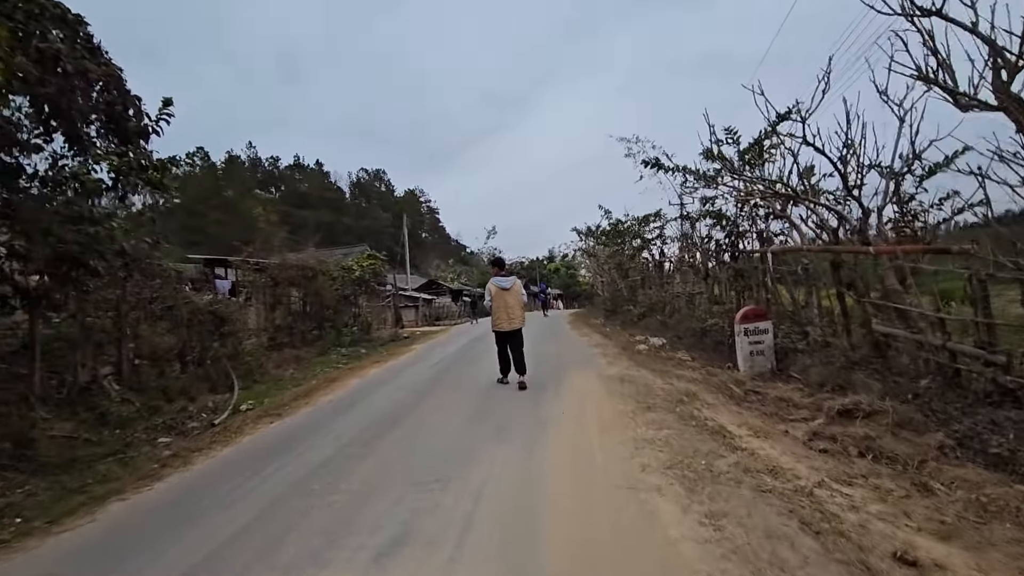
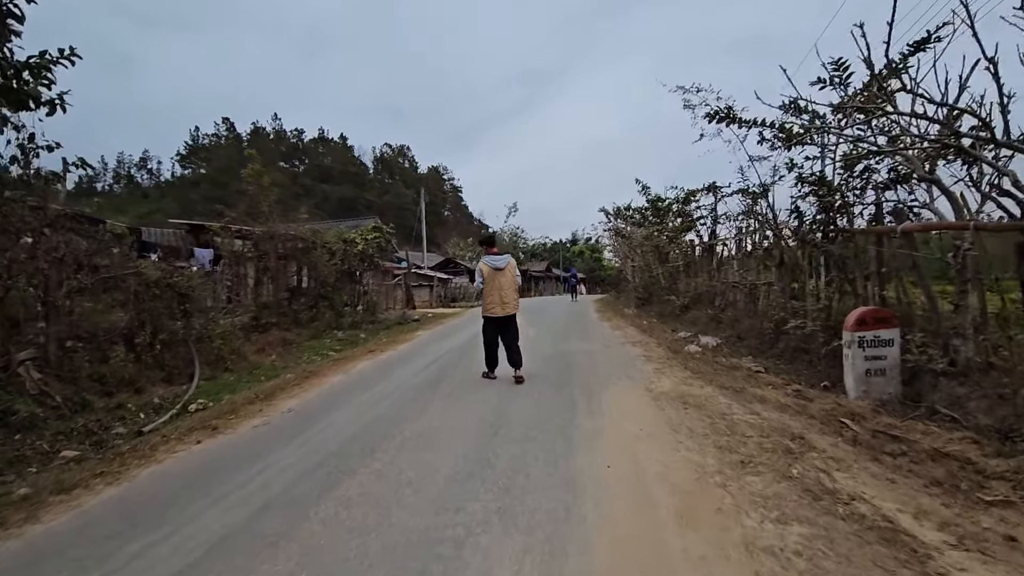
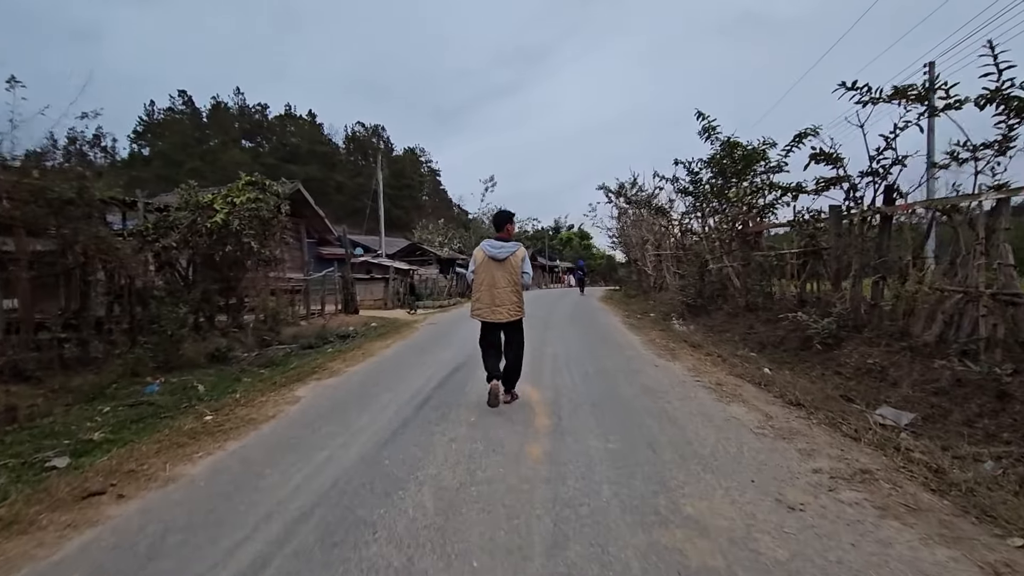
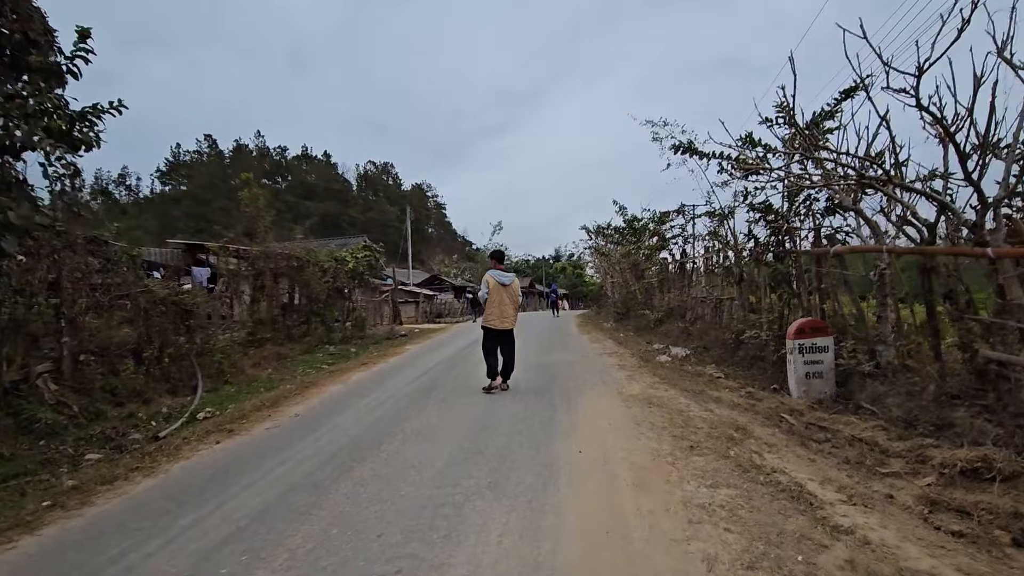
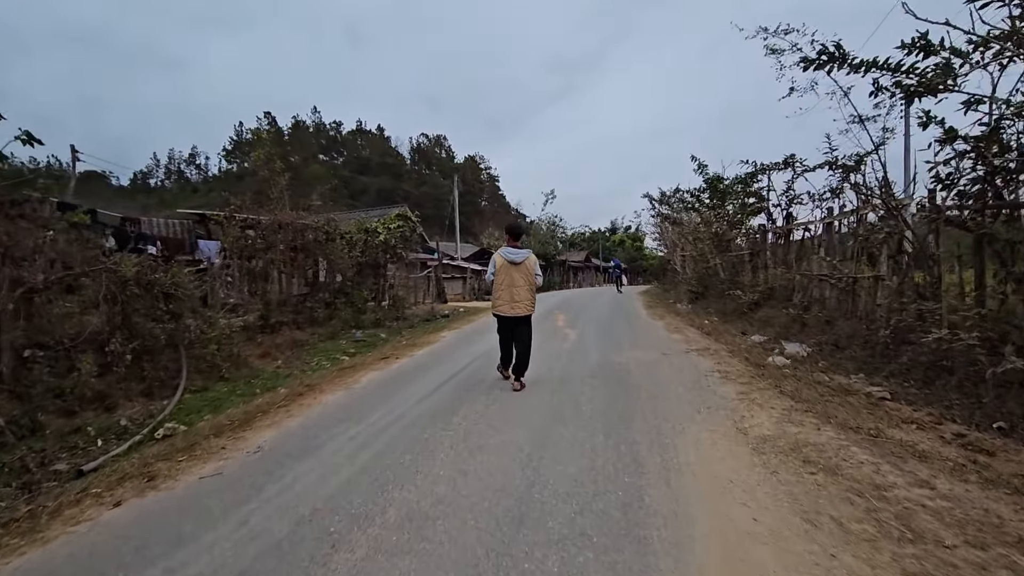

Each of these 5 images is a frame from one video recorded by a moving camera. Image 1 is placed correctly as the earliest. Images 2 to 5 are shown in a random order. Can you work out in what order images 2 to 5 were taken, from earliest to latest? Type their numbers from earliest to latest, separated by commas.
4, 2, 5, 3
